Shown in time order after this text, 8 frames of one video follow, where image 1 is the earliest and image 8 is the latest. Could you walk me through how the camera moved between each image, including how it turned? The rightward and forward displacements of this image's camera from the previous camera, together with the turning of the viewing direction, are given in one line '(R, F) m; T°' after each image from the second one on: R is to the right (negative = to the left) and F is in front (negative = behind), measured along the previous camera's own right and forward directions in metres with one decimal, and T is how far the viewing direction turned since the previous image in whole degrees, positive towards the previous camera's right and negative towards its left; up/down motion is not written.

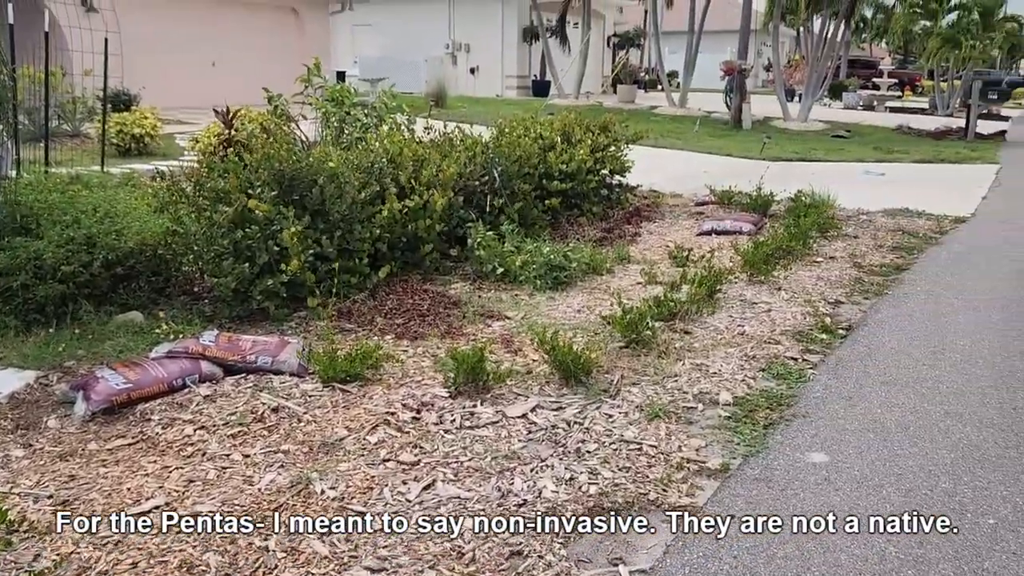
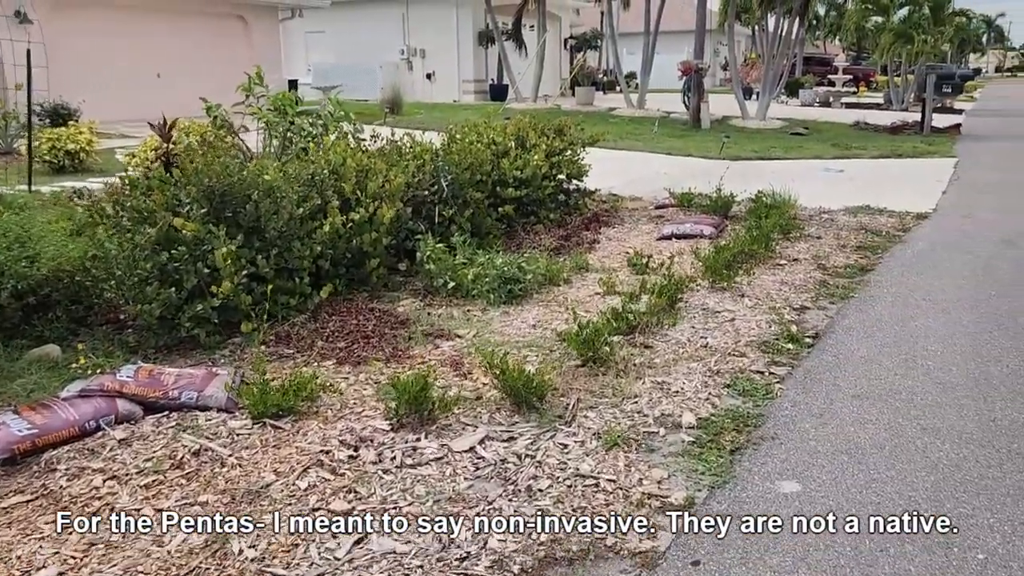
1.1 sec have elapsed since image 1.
(+0.1, +0.3) m; +2°
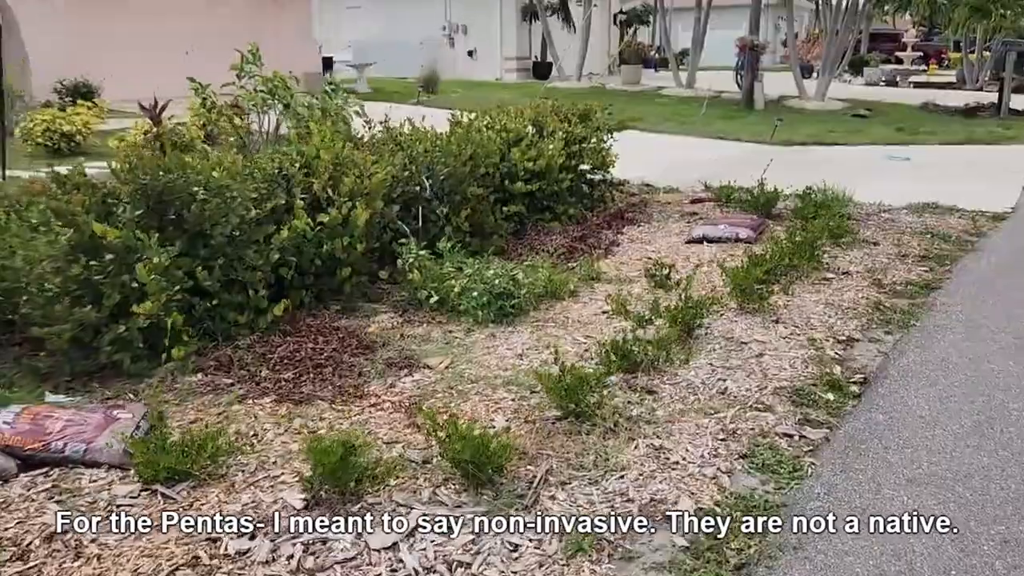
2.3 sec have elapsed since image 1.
(+0.4, +1.0) m; -4°
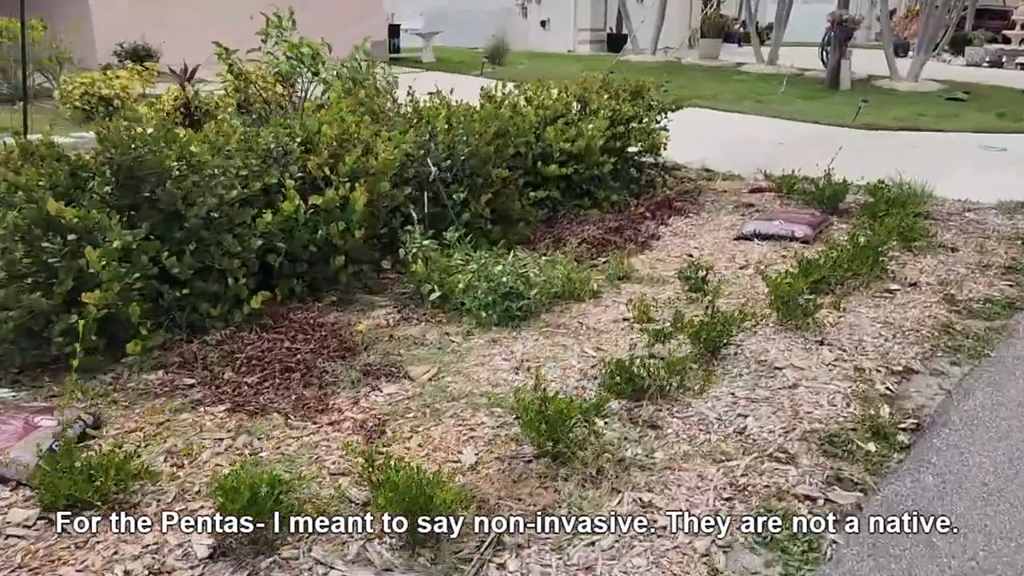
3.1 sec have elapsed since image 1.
(+0.4, +0.6) m; -5°
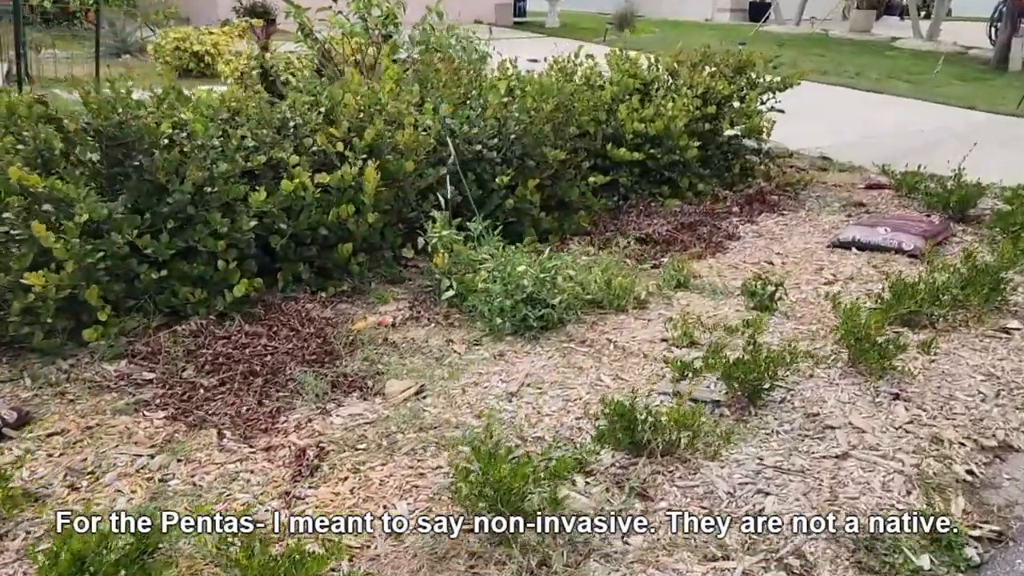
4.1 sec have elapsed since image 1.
(+0.5, +0.7) m; -9°
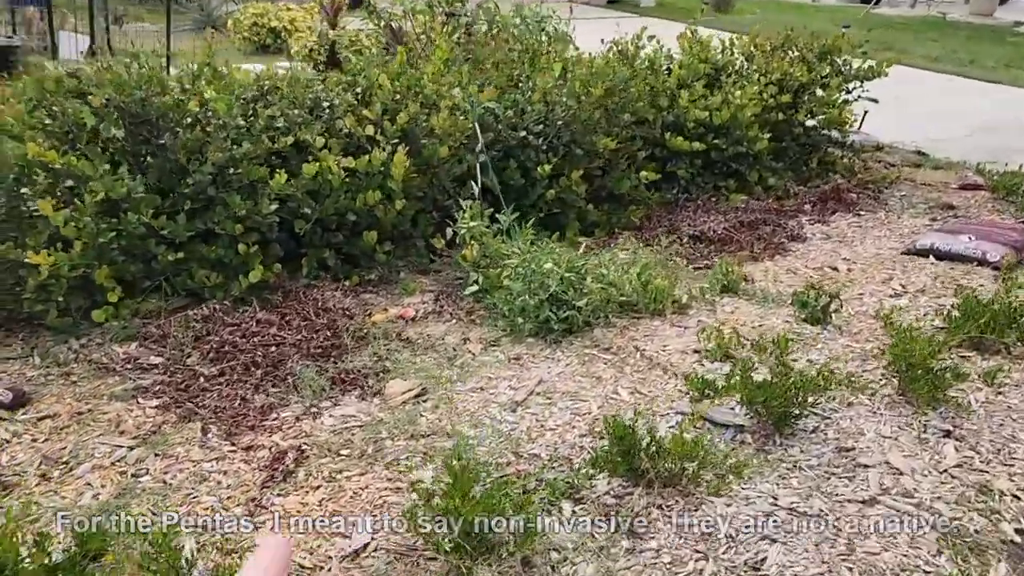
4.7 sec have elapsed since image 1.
(+0.3, +0.3) m; -6°
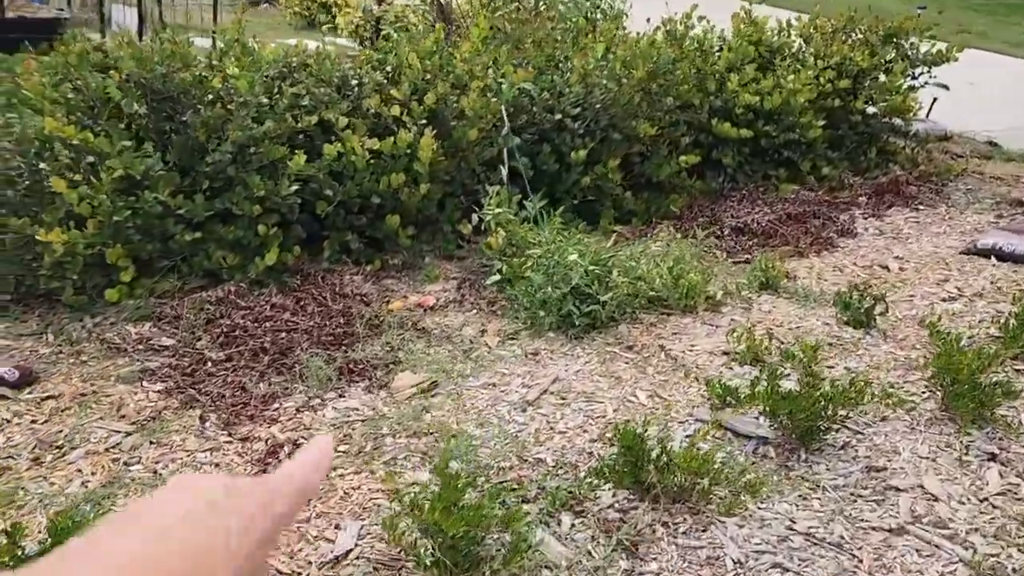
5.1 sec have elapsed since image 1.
(+0.2, +0.2) m; -4°
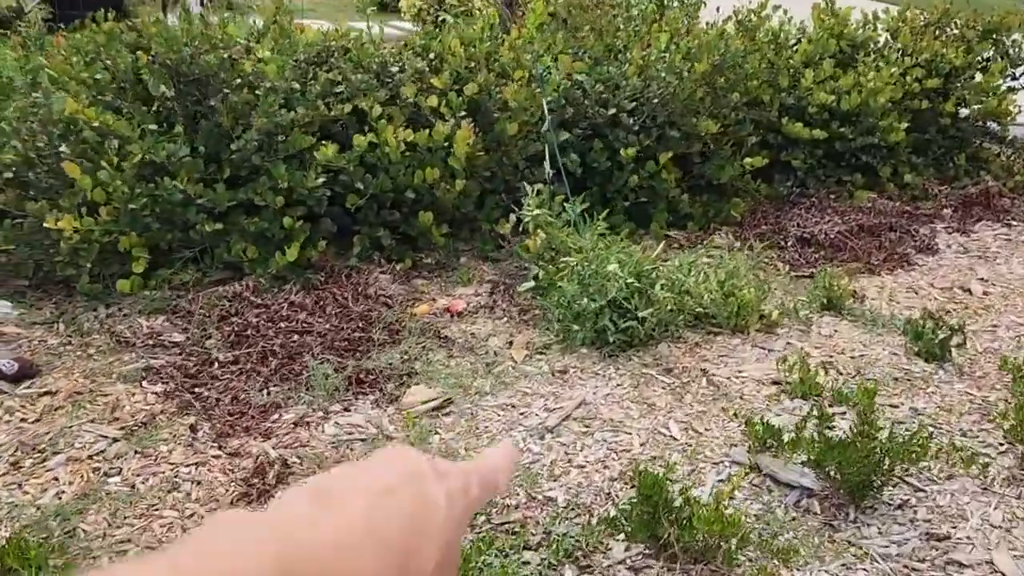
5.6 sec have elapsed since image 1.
(+0.2, +0.3) m; -5°
